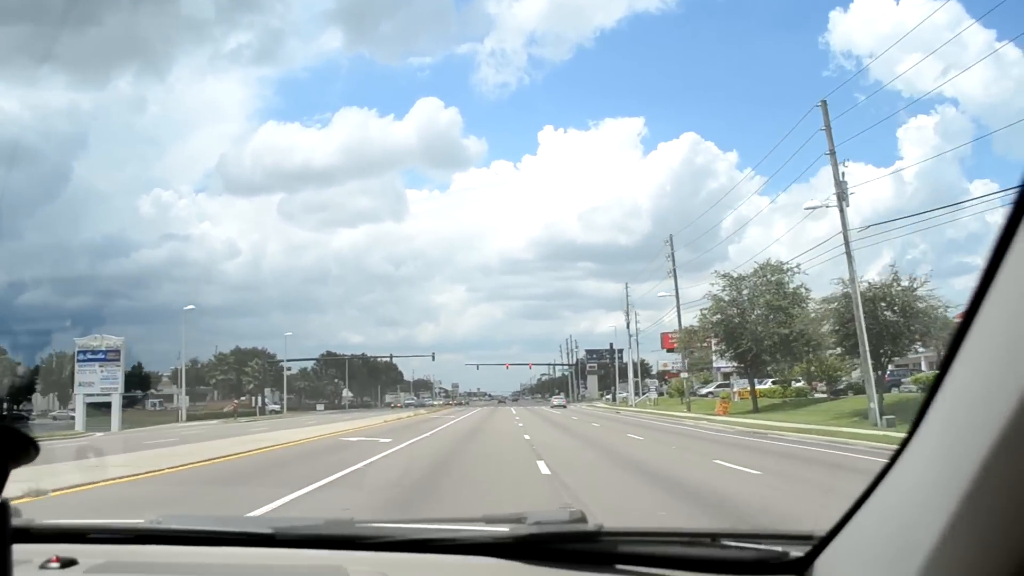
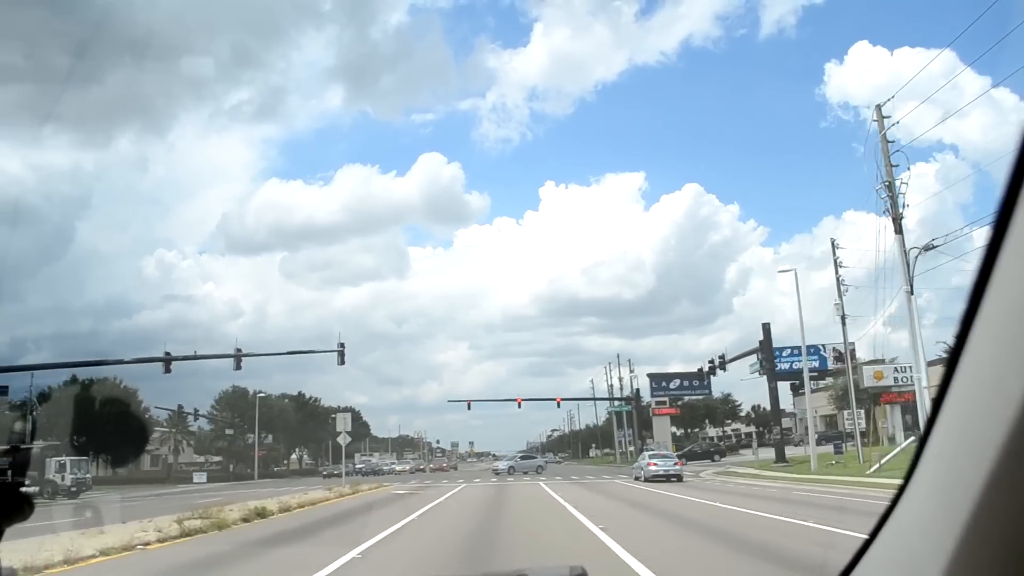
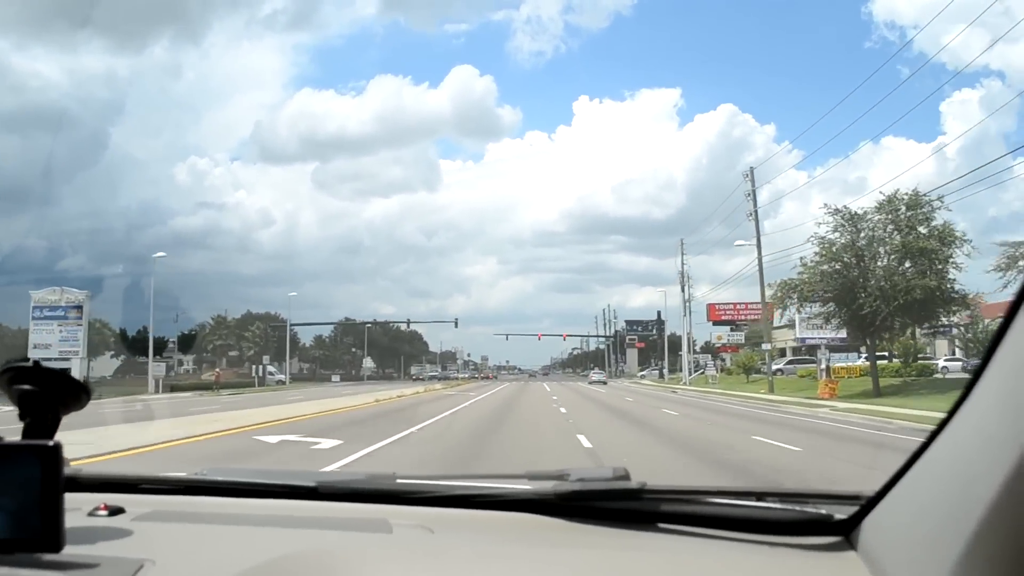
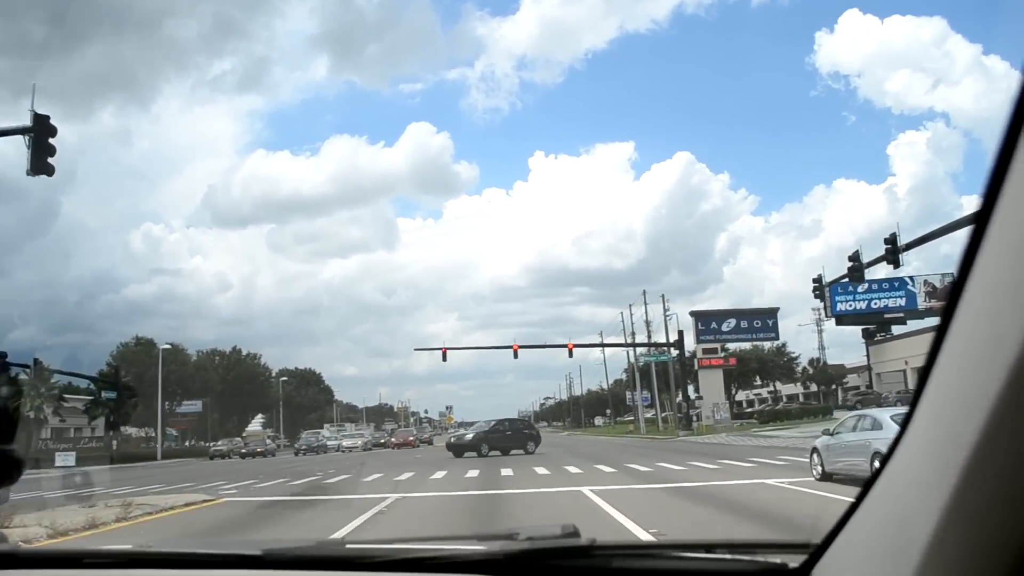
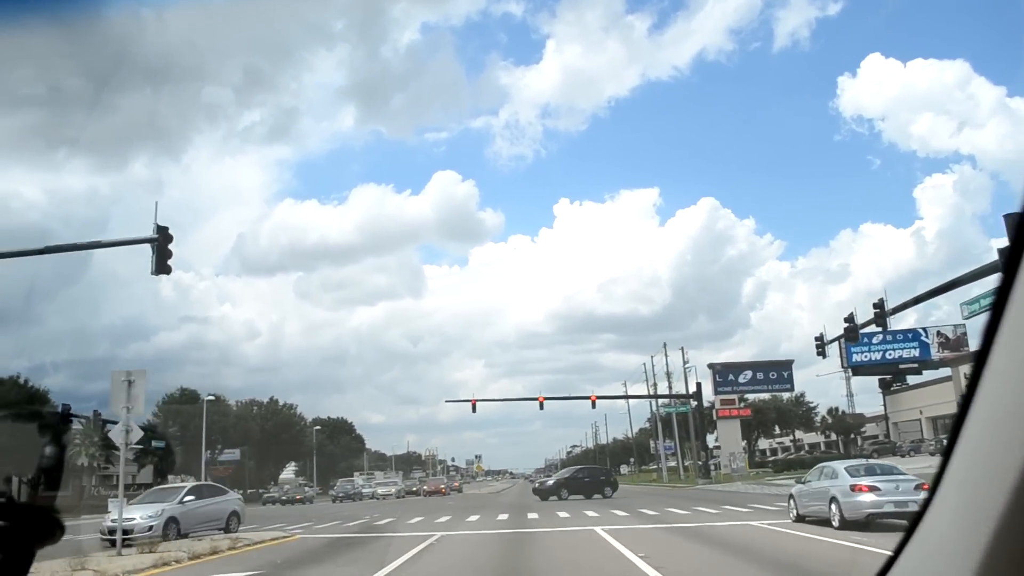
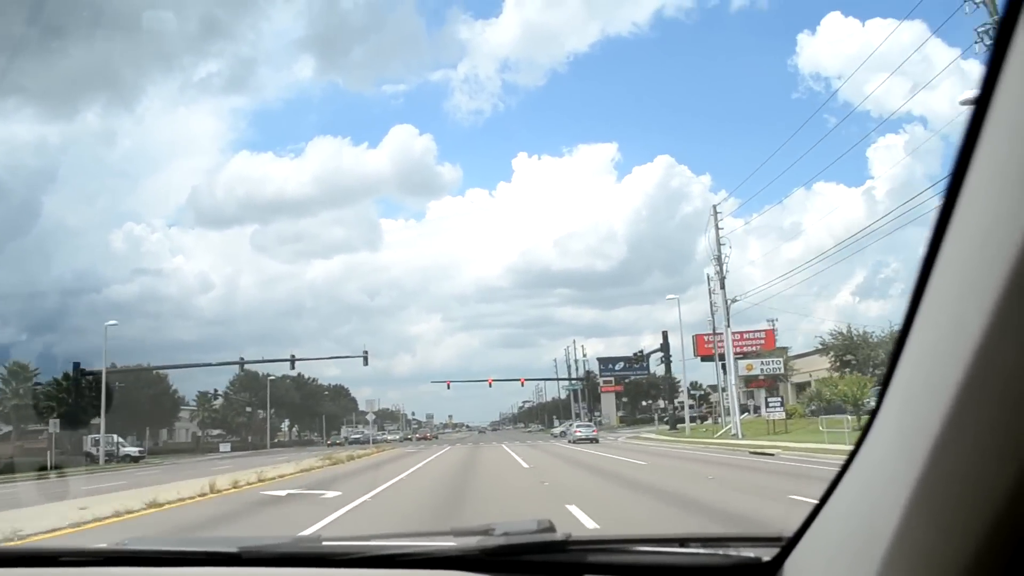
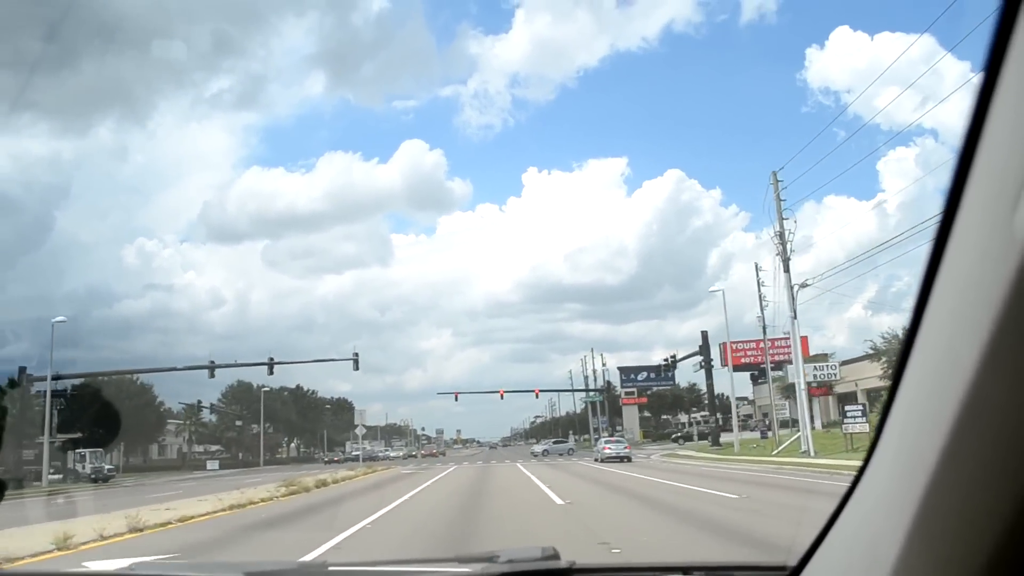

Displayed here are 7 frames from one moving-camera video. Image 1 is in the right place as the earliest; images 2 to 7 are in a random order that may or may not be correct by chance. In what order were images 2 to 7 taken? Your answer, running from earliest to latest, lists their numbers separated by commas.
3, 6, 7, 2, 5, 4
